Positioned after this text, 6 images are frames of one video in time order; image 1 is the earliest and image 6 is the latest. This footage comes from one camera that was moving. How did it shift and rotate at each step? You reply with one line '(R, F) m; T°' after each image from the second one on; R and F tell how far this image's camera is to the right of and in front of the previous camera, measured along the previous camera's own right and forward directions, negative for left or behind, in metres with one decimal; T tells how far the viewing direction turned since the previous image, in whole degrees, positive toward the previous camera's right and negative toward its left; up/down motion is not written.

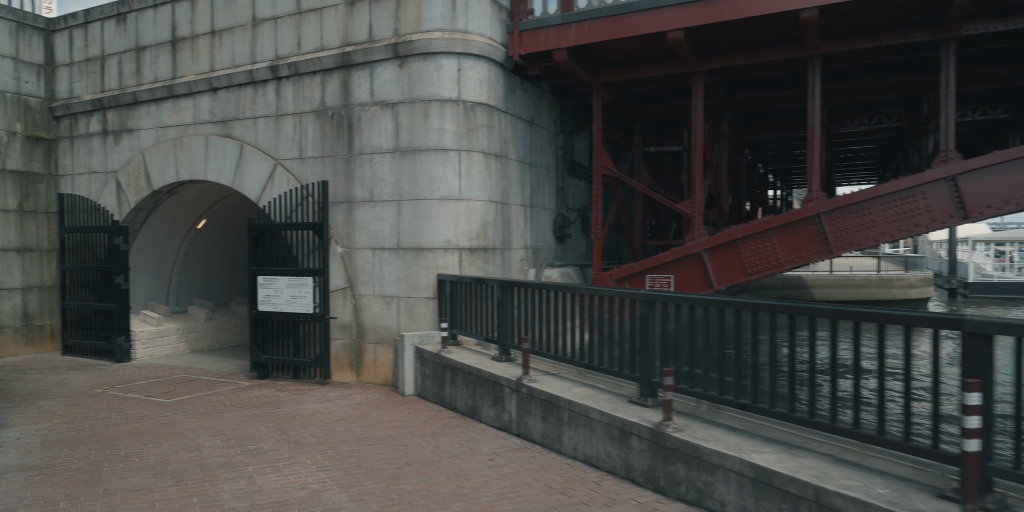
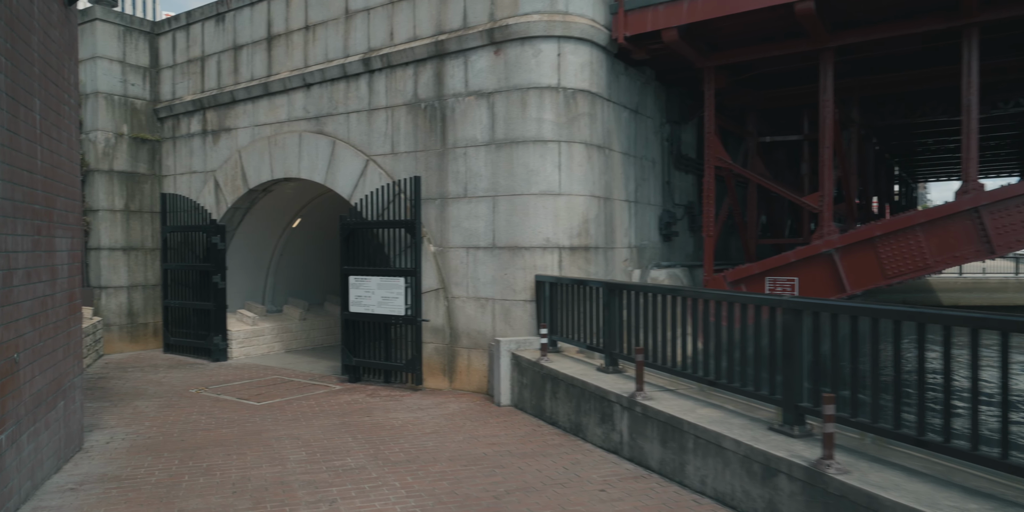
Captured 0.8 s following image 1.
(-0.2, +0.8) m; -7°
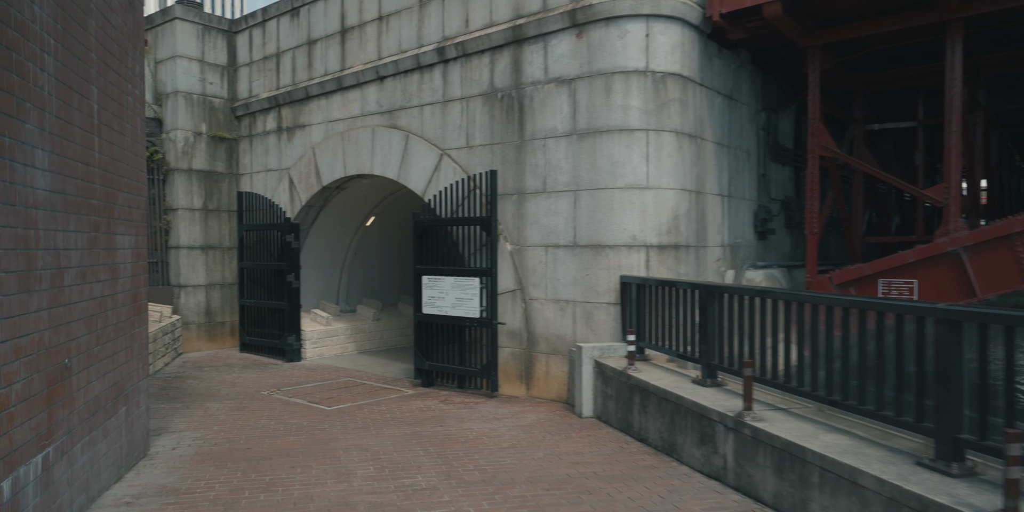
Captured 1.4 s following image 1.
(-0.1, +0.7) m; -6°
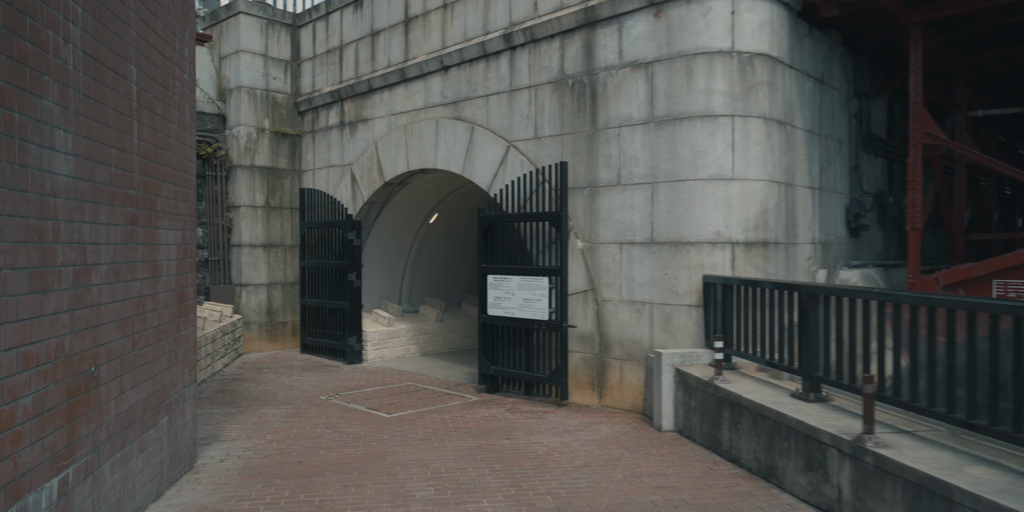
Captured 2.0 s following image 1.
(-0.1, +0.7) m; -5°
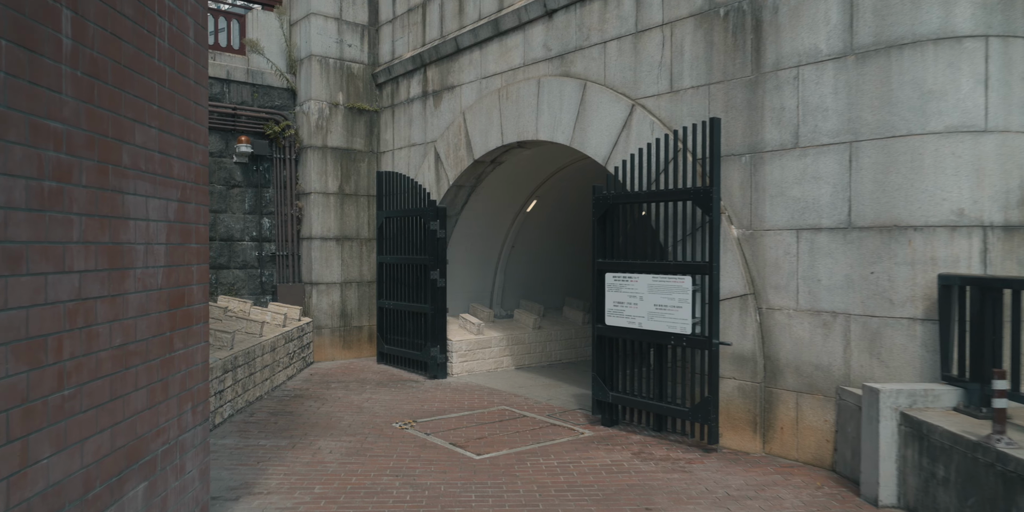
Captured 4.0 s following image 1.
(-0.4, +2.2) m; -7°
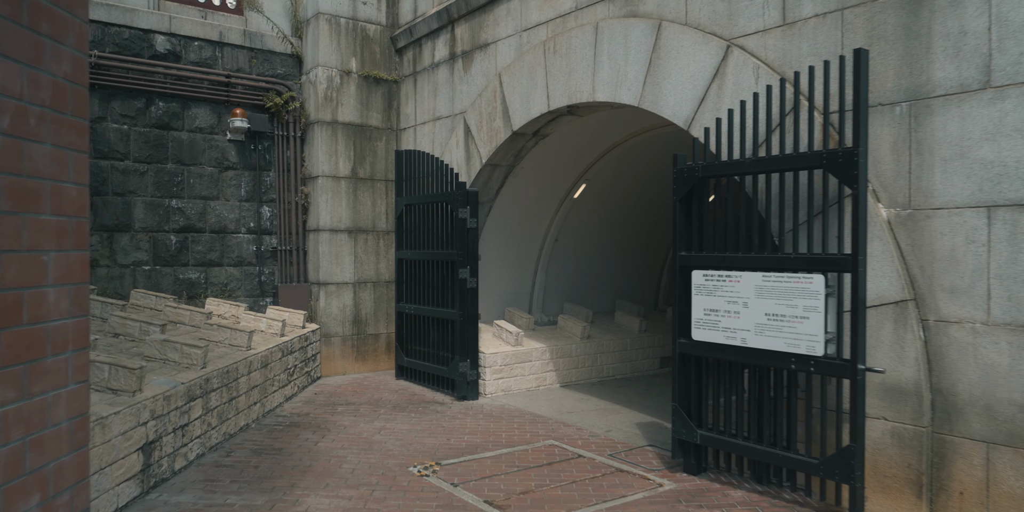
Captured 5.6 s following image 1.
(-0.2, +1.8) m; -2°
